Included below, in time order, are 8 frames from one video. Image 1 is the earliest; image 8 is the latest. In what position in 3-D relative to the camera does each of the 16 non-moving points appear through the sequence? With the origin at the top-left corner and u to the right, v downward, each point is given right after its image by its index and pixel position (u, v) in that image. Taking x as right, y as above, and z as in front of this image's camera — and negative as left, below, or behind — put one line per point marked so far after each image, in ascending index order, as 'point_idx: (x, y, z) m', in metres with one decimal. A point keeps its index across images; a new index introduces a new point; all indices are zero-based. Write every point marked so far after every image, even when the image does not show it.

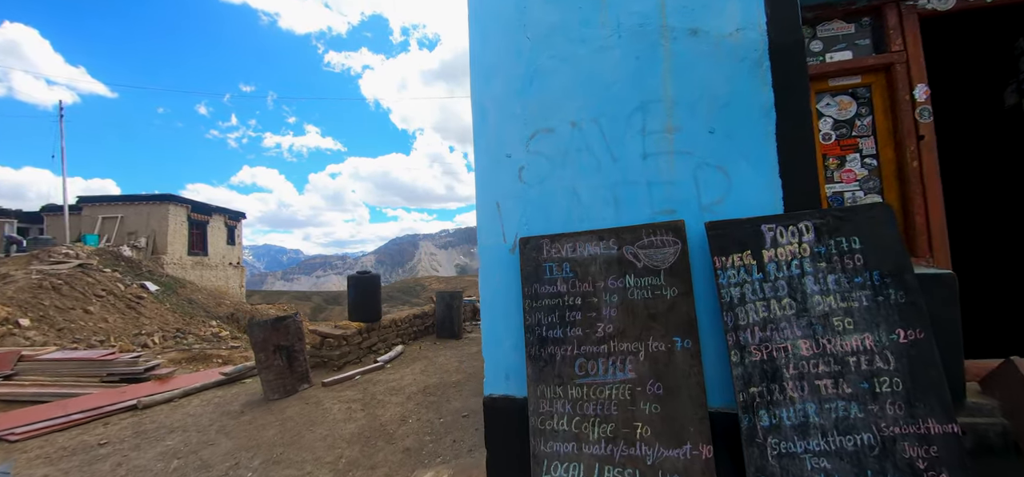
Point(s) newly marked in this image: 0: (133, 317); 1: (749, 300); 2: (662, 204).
0: (-12.6, -2.6, +14.5) m
1: (+1.2, -0.3, +2.1) m
2: (+0.8, +0.2, +2.4) m
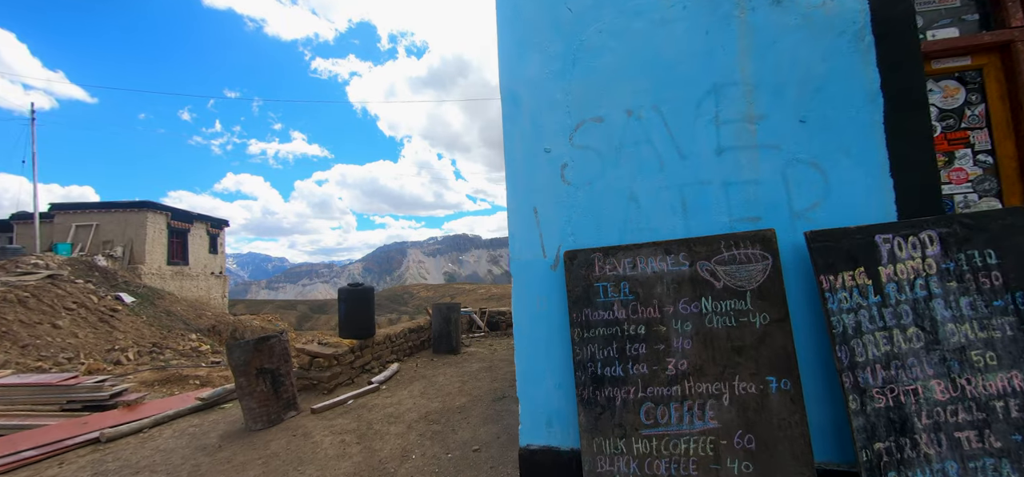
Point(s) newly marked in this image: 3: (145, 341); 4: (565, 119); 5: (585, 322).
0: (-12.7, -2.9, +13.7) m
1: (+1.4, -0.4, +1.7) m
2: (+1.0, +0.1, +1.9) m
3: (-11.8, -3.3, +14.0) m
4: (+0.3, +0.6, +2.1) m
5: (+0.3, -0.4, +1.9) m
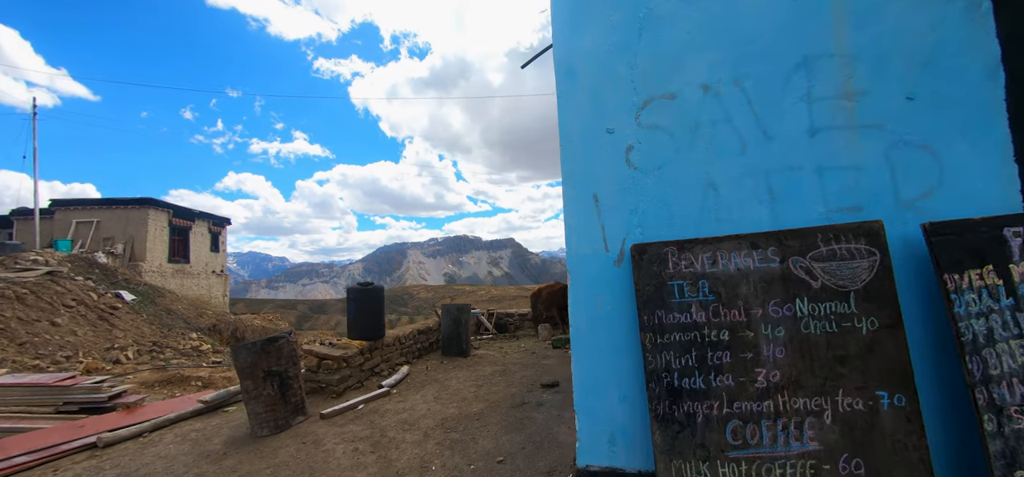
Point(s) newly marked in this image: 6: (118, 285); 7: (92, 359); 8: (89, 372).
0: (-12.5, -2.8, +13.4) m
1: (+1.6, -0.3, +1.4) m
2: (+1.3, +0.2, +1.7) m
3: (-11.6, -3.2, +13.8) m
4: (+0.5, +0.6, +1.8) m
5: (+0.6, -0.3, +1.7) m
6: (-16.2, -1.9, +18.0) m
7: (-10.9, -3.1, +11.4) m
8: (-8.7, -2.7, +9.0) m
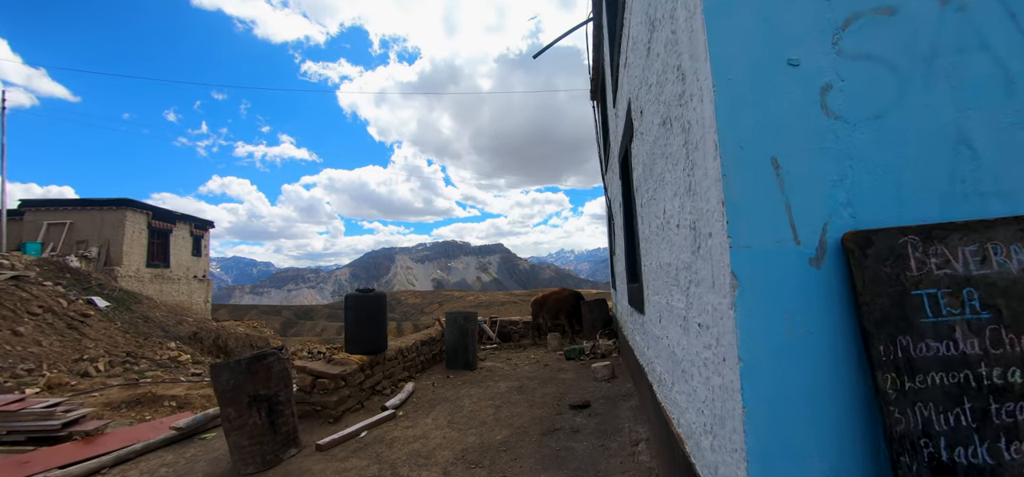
0: (-12.4, -2.8, +12.4) m
1: (+2.0, -0.3, +0.8) m
2: (+1.6, +0.2, +1.1) m
3: (-11.6, -3.3, +12.8) m
4: (+0.9, +0.6, +1.2) m
5: (+0.9, -0.3, +1.0) m
6: (-16.3, -2.0, +16.9) m
7: (-10.8, -3.2, +10.4) m
8: (-8.5, -2.8, +8.1) m
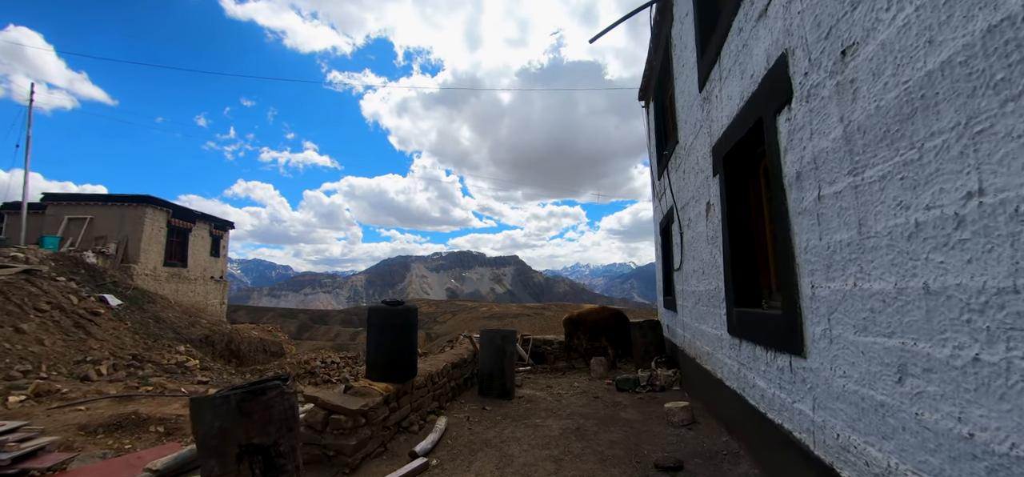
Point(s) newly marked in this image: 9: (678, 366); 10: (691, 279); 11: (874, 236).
0: (-11.6, -2.7, +11.7) m
1: (+2.4, -0.3, -0.2) m
2: (+2.1, +0.2, 0.0) m
3: (-10.8, -3.1, +12.1) m
4: (+1.4, +0.7, +0.2) m
5: (+1.4, -0.3, 0.0) m
6: (-15.3, -1.8, +16.4) m
7: (-10.1, -3.0, +9.7) m
8: (-7.9, -2.6, +7.3) m
9: (+2.5, -1.9, +6.5) m
10: (+2.2, -0.5, +5.4) m
11: (+1.4, 0.0, +1.7) m
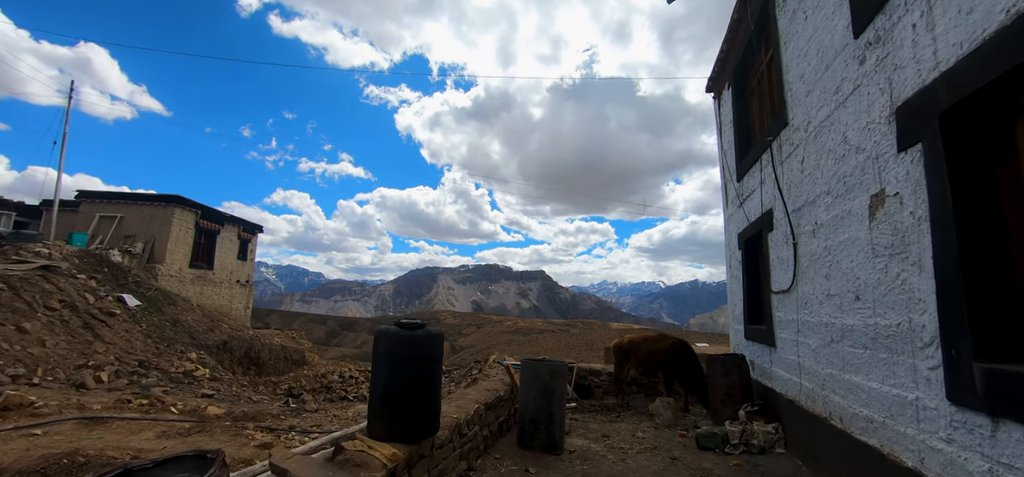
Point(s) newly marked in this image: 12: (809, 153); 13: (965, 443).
0: (-10.8, -2.6, +11.0) m
1: (+2.6, -0.2, -1.7) m
2: (+2.3, +0.3, -1.5) m
3: (-9.9, -3.1, +11.3) m
4: (+1.6, +0.8, -1.2) m
5: (+1.6, -0.2, -1.4) m
6: (-14.1, -1.8, +15.9) m
7: (-9.4, -2.9, +8.9) m
8: (-7.3, -2.5, +6.3) m
9: (+3.0, -2.0, +4.9) m
10: (+2.7, -0.6, +3.9) m
11: (+1.7, +0.1, +0.3) m
12: (+2.8, +0.8, +4.1) m
13: (+2.3, -1.0, +2.2) m
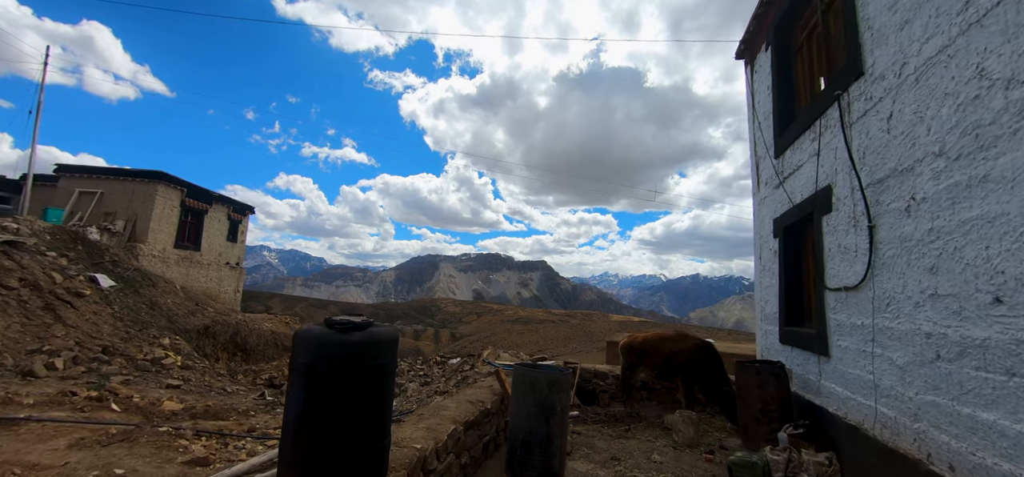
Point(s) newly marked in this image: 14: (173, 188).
0: (-10.9, -2.0, +10.1) m
1: (+2.5, -0.2, -2.8) m
2: (+2.2, +0.3, -2.5) m
3: (-10.0, -2.5, +10.4) m
4: (+1.5, +0.8, -2.2) m
5: (+1.5, -0.1, -2.5) m
6: (-14.1, -1.0, +15.0) m
7: (-9.5, -2.4, +8.0) m
8: (-7.4, -2.0, +5.4) m
9: (+2.9, -1.9, +4.0) m
10: (+2.7, -0.5, +2.8) m
11: (+1.6, +0.1, -0.8) m
12: (+2.8, +0.9, +3.1) m
13: (+2.2, -0.9, +1.2) m
14: (-14.9, +2.3, +19.2) m
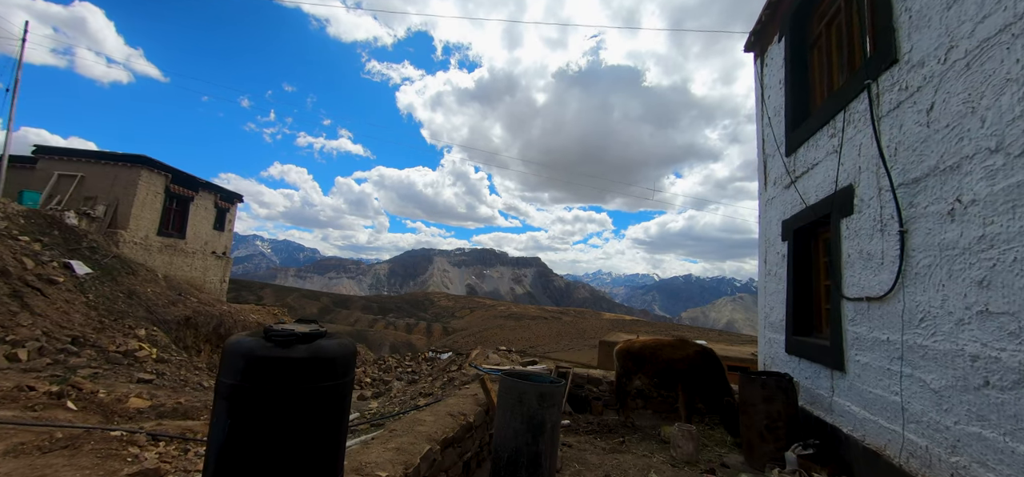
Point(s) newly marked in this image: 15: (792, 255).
0: (-11.1, -1.6, +9.6) m
1: (+2.5, -0.3, -3.1) m
2: (+2.2, +0.2, -2.9) m
3: (-10.2, -2.1, +9.9) m
4: (+1.6, +0.7, -2.6) m
5: (+1.5, -0.2, -2.8) m
6: (-14.4, -0.5, +14.4) m
7: (-9.7, -2.0, +7.5) m
8: (-7.5, -1.8, +5.0) m
9: (+2.8, -1.9, +3.6) m
10: (+2.6, -0.5, +2.5) m
11: (+1.6, +0.1, -1.1) m
12: (+2.7, +0.9, +2.7) m
13: (+2.1, -1.0, +0.8) m
14: (-15.1, +2.8, +18.6) m
15: (+3.2, -0.2, +5.0) m
